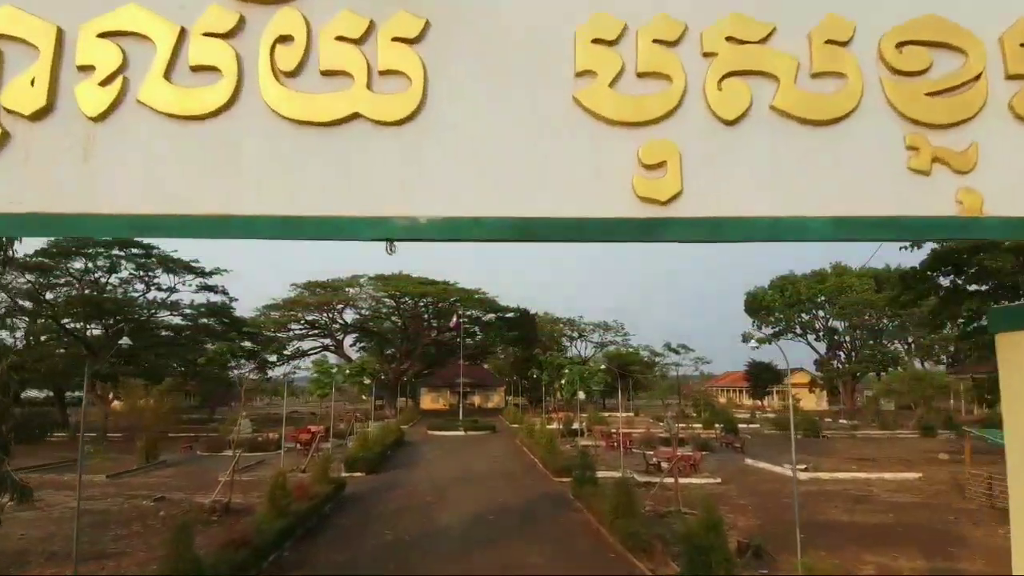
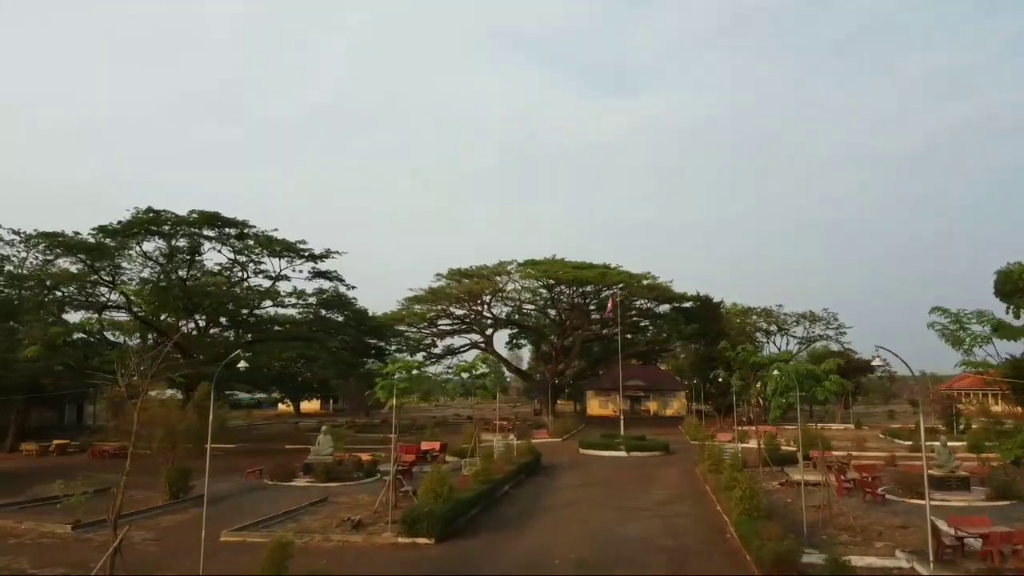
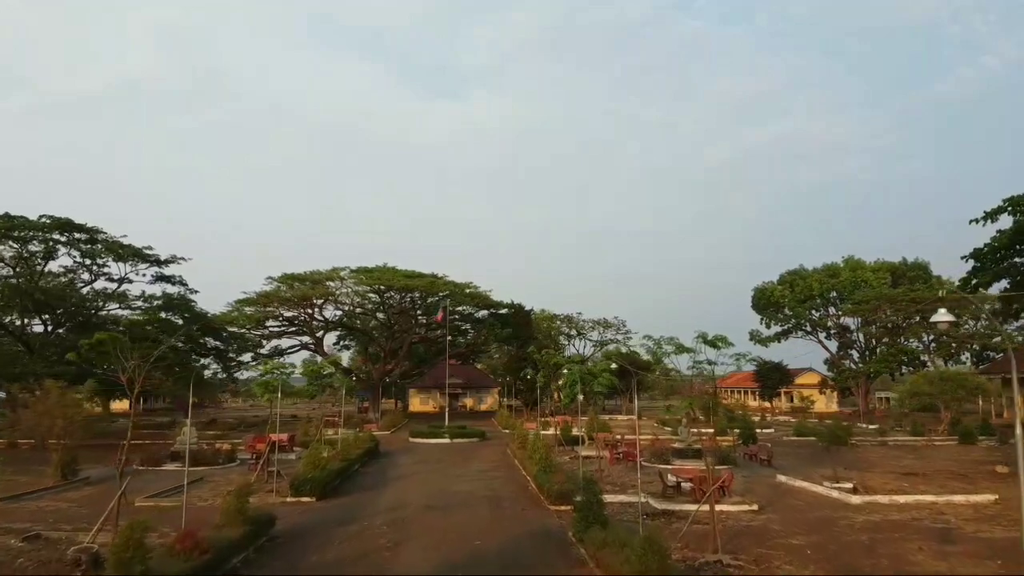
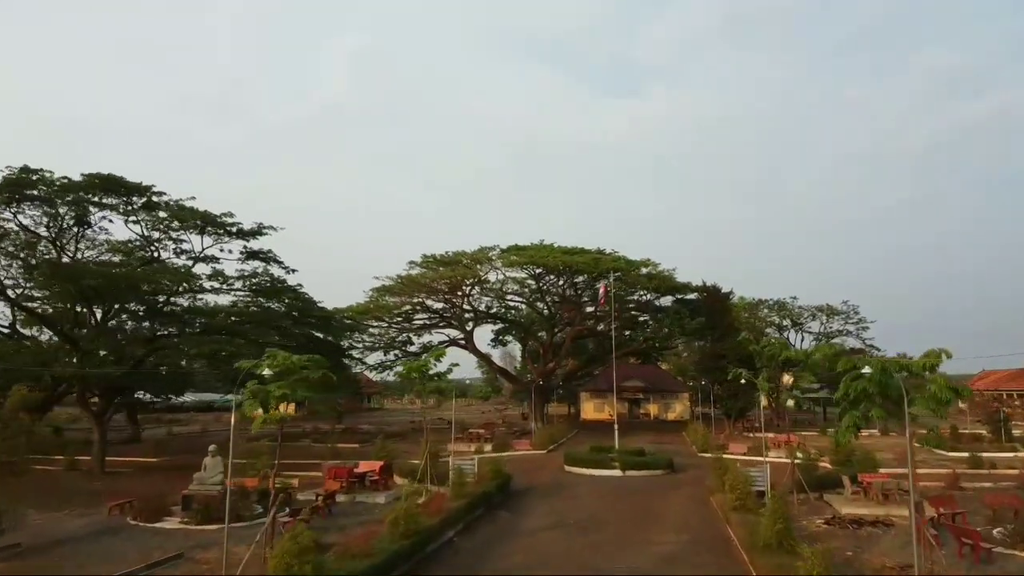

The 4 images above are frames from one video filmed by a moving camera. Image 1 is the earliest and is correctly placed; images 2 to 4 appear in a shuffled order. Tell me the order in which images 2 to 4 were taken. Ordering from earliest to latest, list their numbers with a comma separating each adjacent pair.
3, 2, 4
